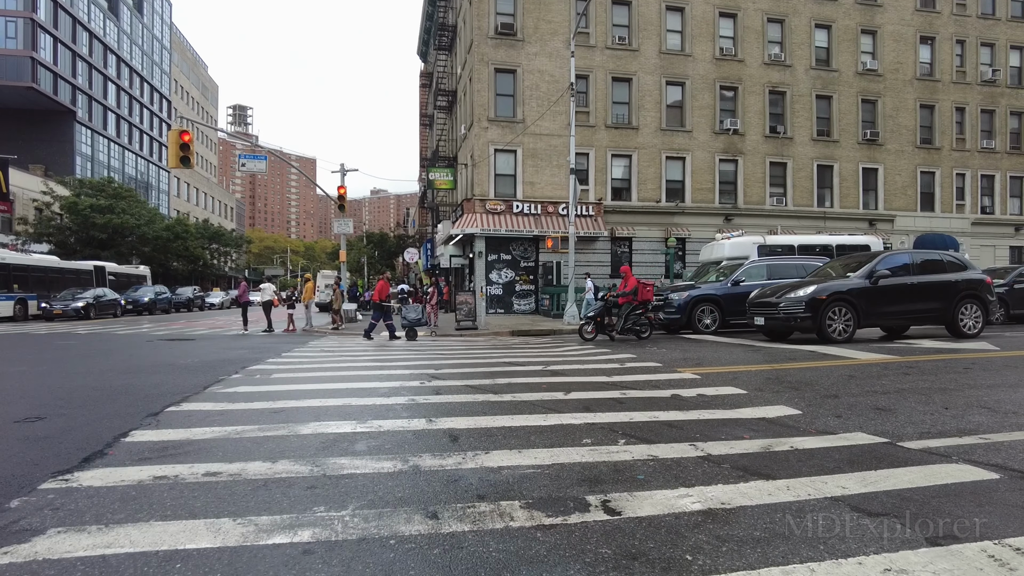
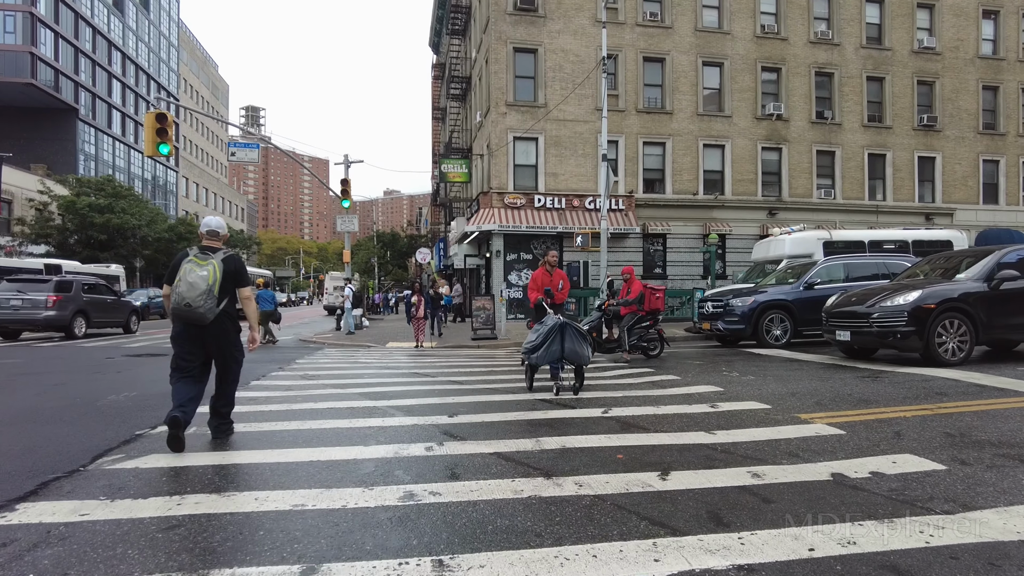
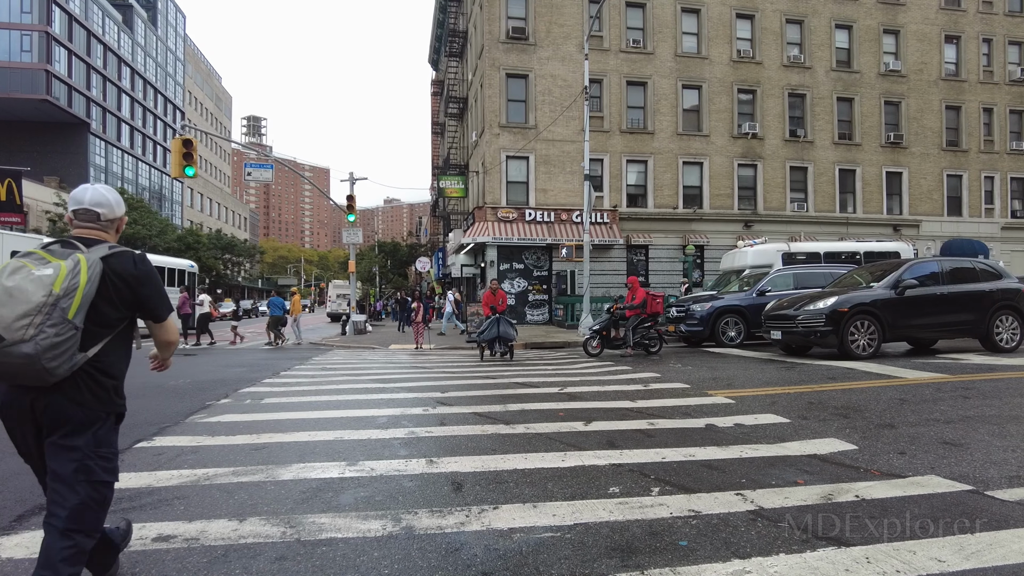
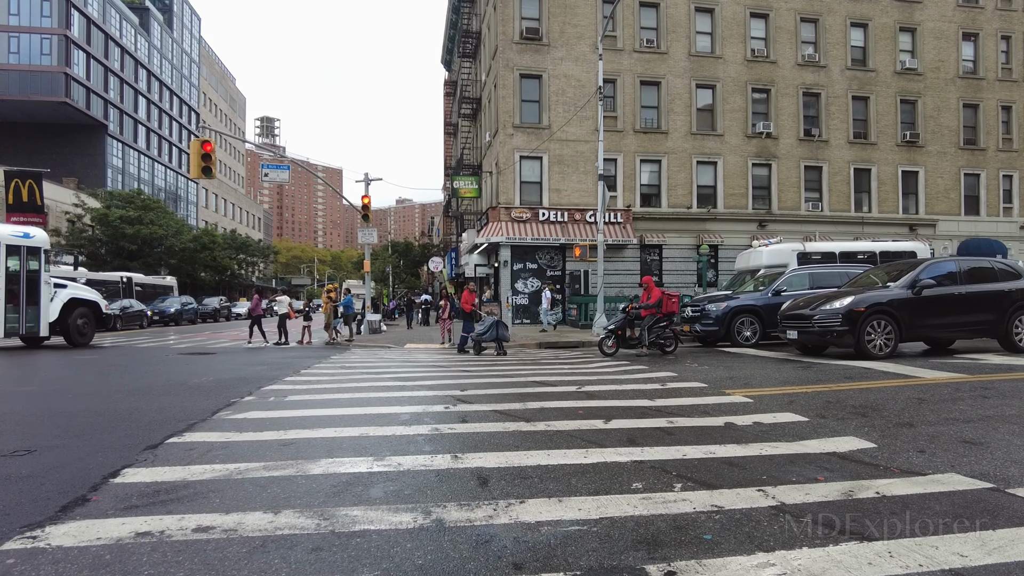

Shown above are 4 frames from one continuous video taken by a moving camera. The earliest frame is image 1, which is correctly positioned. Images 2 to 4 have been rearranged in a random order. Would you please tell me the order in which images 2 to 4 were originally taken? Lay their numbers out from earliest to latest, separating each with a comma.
4, 3, 2
